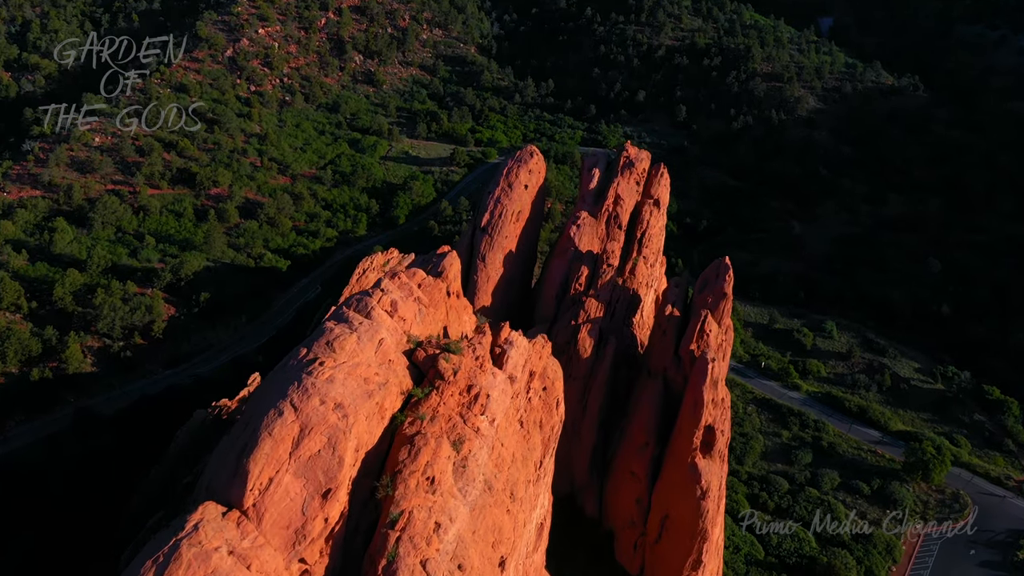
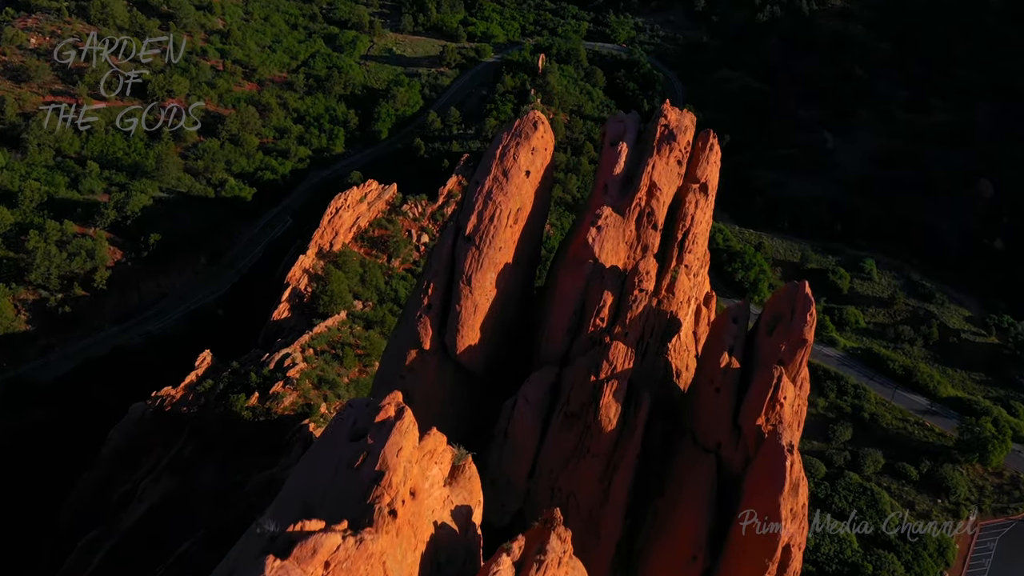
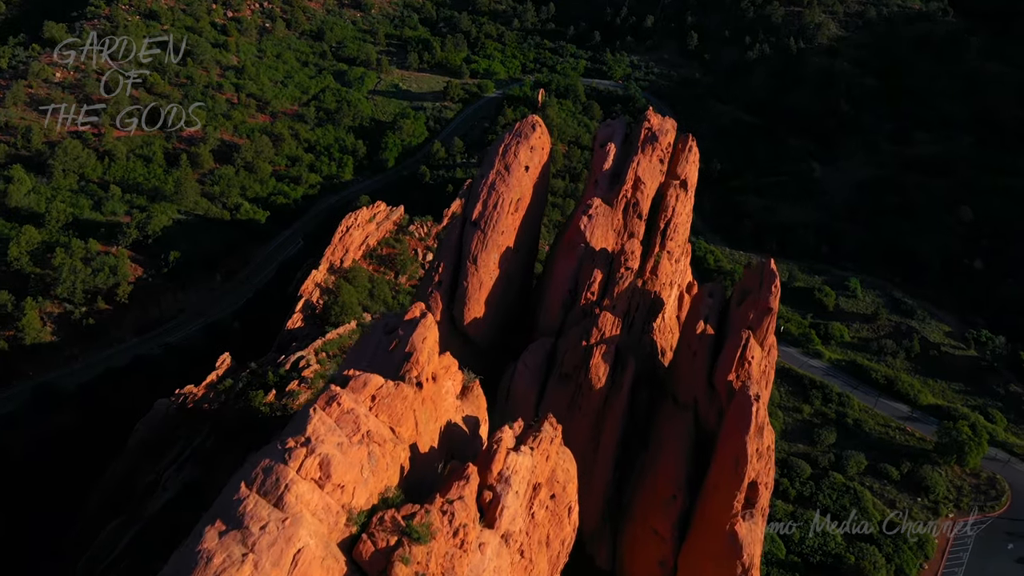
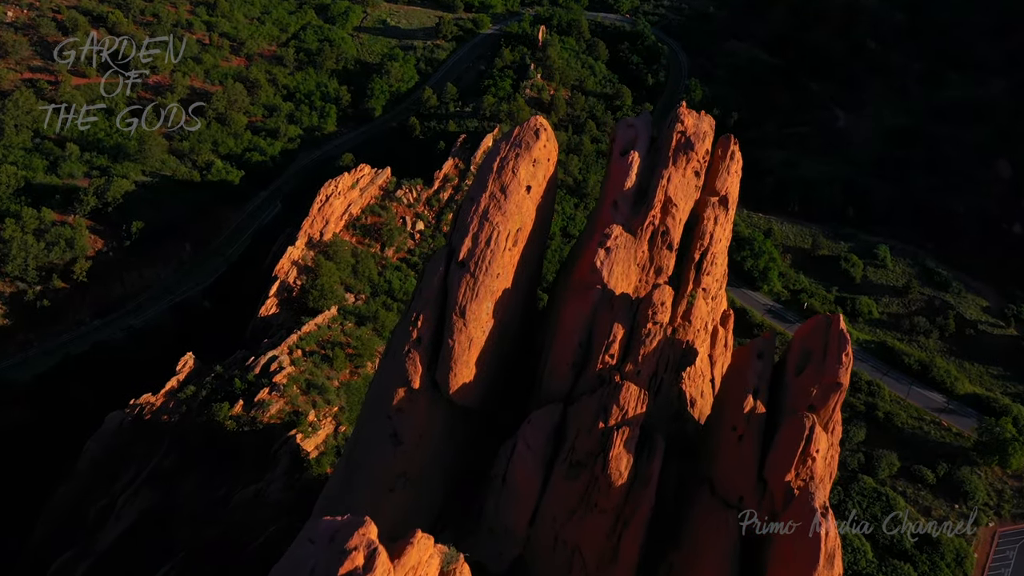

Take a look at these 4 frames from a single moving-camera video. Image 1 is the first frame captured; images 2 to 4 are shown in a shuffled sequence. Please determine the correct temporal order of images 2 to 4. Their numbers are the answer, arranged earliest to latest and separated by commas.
3, 2, 4
